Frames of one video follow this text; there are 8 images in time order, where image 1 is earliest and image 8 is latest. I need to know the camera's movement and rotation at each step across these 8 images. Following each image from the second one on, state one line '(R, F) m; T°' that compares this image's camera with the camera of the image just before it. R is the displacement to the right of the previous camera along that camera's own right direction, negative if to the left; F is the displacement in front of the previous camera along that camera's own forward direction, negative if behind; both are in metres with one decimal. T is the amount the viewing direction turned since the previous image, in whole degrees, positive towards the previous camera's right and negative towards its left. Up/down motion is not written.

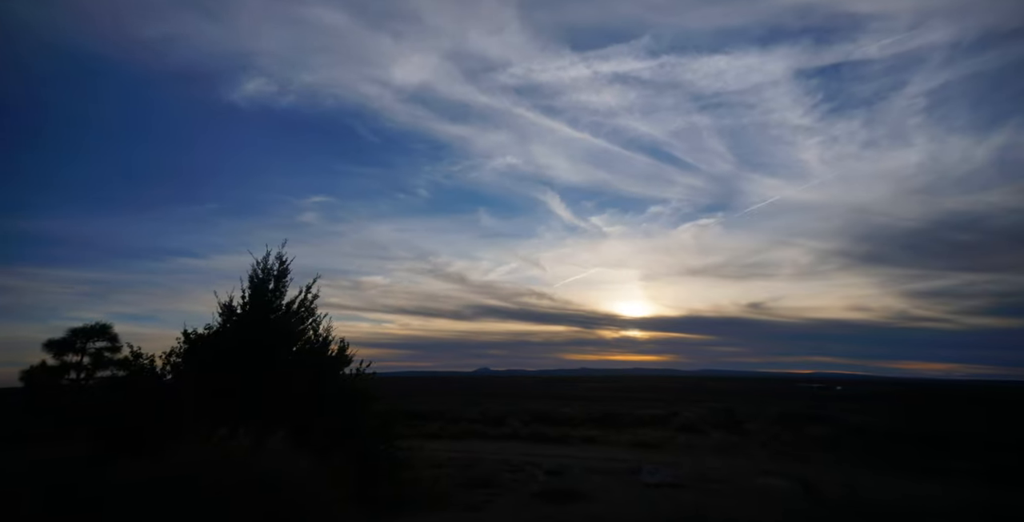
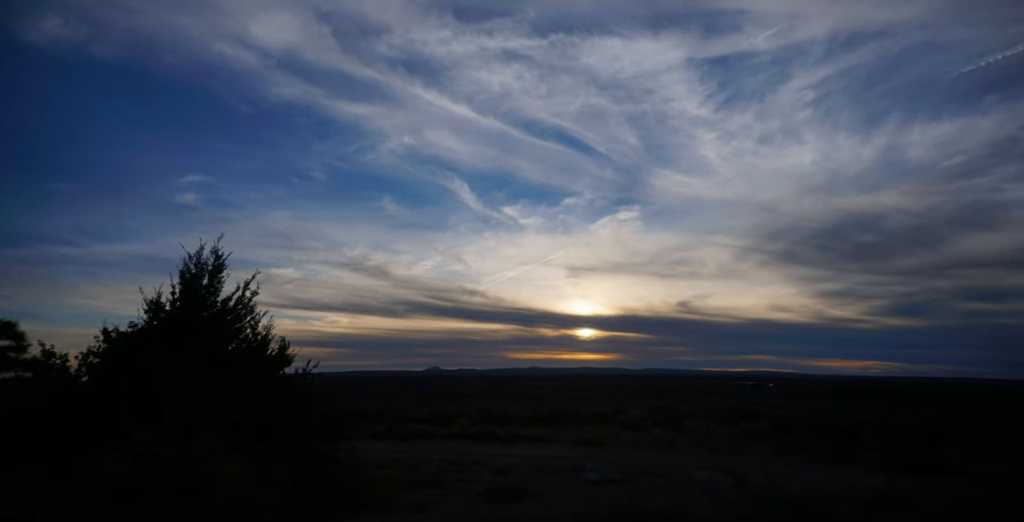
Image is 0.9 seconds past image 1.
(+0.5, -0.4) m; +5°
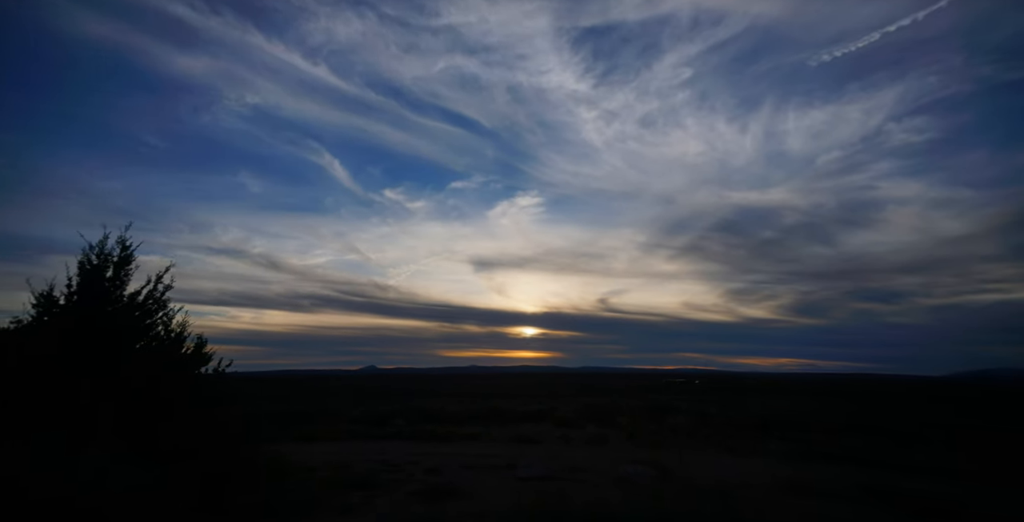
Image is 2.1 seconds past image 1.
(+0.7, +0.3) m; +6°
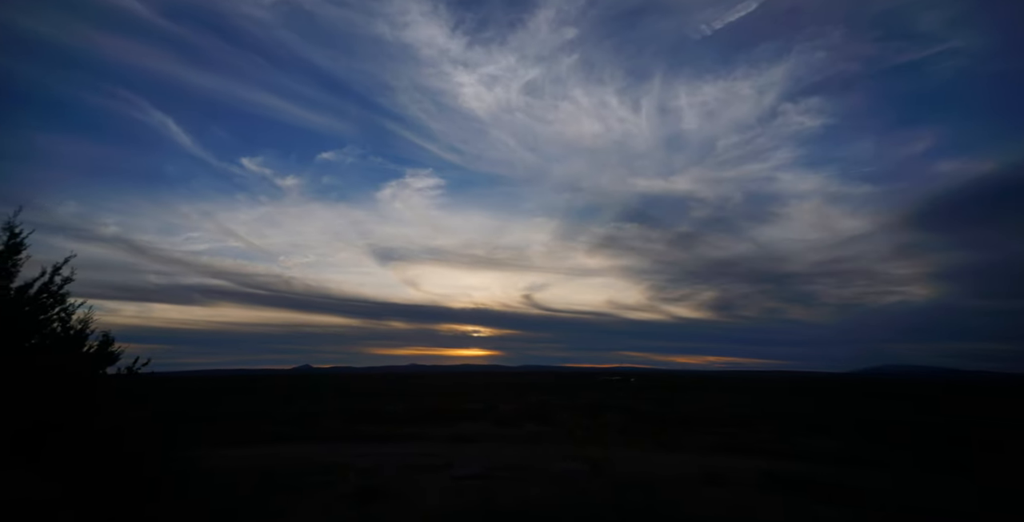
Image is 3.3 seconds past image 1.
(+0.7, +0.5) m; +6°
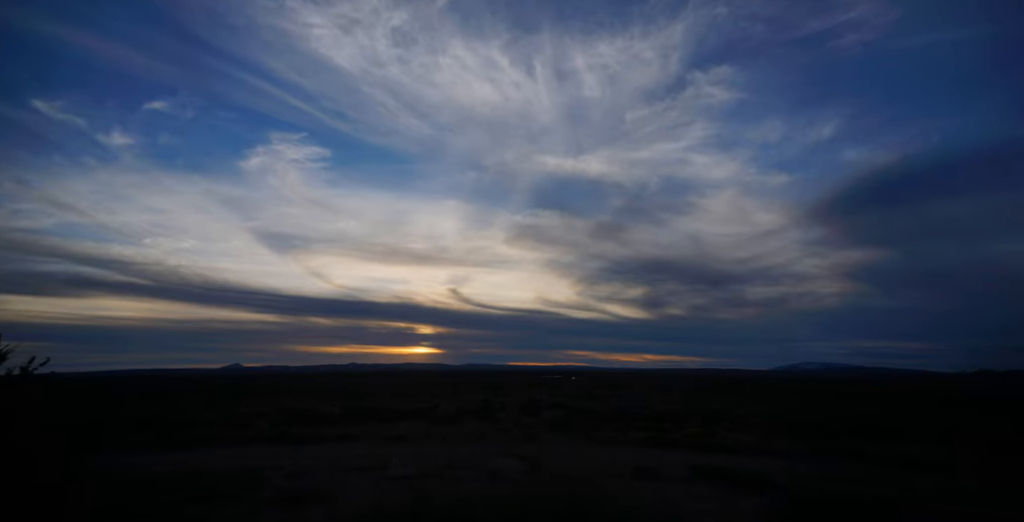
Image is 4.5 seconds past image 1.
(+0.6, +0.7) m; +6°
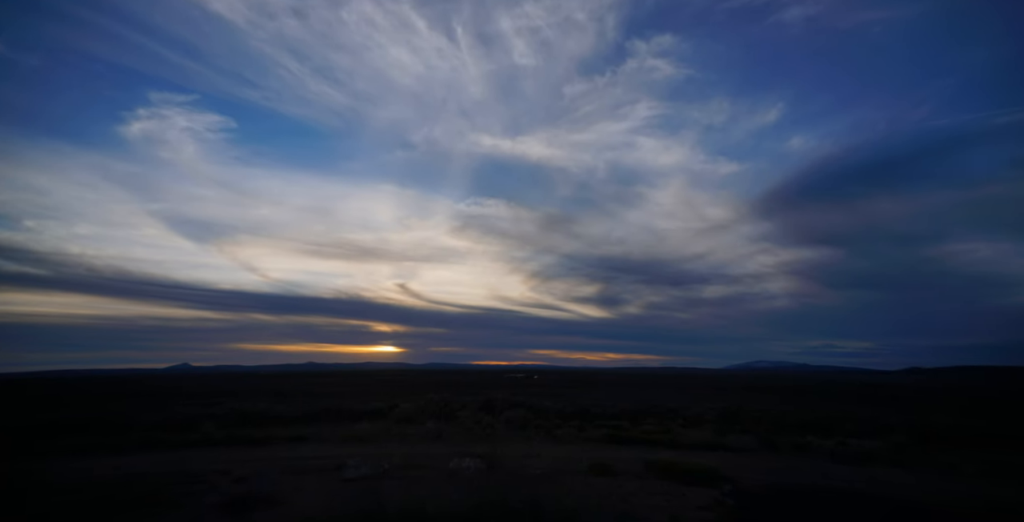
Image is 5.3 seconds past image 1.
(+0.4, +0.5) m; +4°
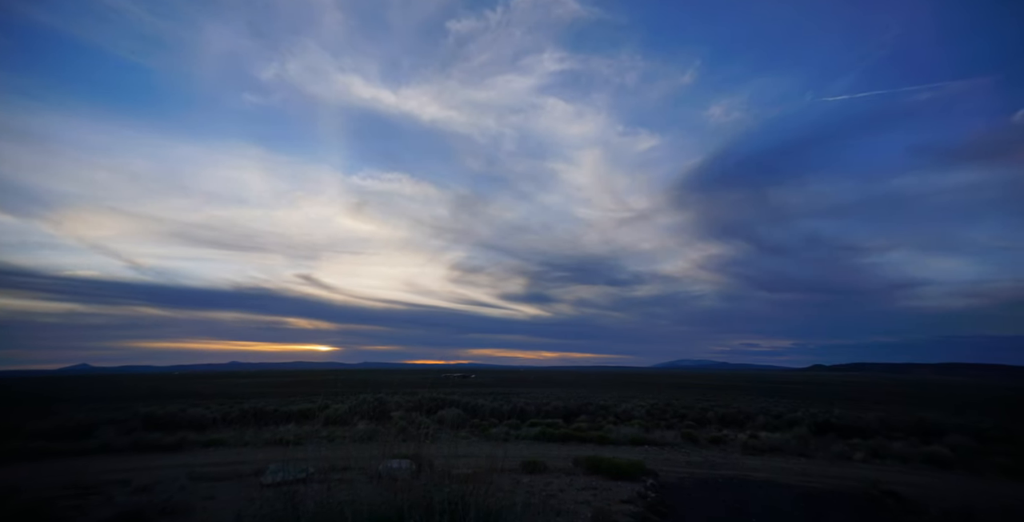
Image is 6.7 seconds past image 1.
(+0.6, +1.0) m; +7°
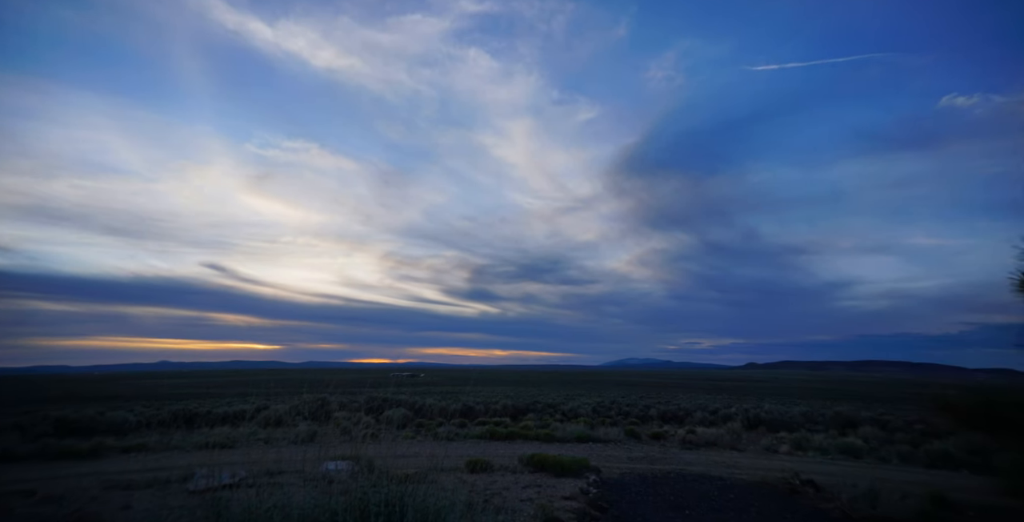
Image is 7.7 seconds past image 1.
(+0.4, +0.8) m; +5°
